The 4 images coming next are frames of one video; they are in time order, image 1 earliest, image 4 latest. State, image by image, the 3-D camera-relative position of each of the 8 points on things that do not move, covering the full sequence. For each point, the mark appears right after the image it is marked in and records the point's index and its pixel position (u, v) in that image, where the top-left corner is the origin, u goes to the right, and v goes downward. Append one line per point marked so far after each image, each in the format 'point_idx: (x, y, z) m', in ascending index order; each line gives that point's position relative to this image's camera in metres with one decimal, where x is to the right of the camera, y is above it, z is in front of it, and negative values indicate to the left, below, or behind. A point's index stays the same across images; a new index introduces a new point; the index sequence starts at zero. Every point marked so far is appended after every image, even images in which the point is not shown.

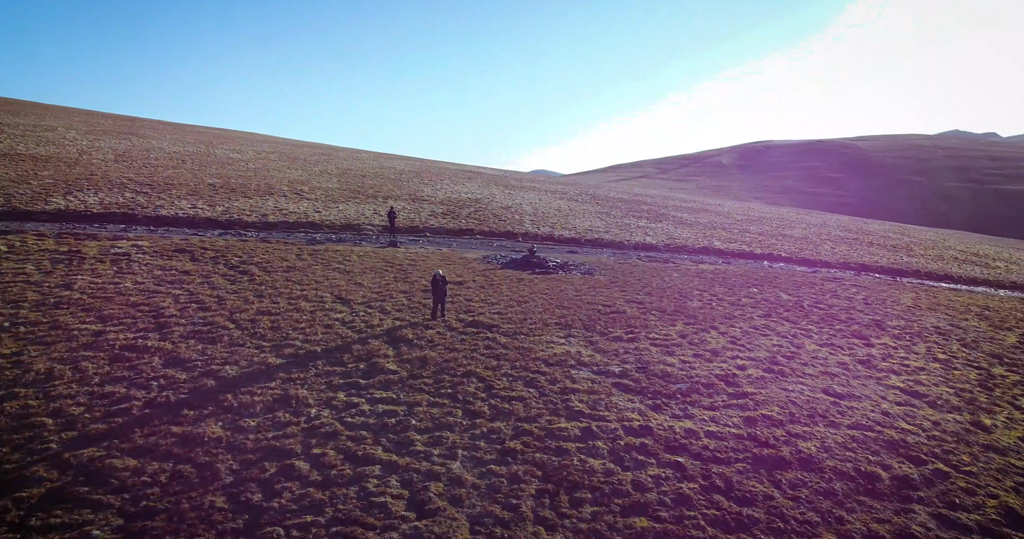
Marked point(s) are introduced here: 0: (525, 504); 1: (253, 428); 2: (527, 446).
0: (+0.2, -3.8, +8.5) m
1: (-4.8, -2.9, +9.6) m
2: (+0.3, -3.5, +10.4) m
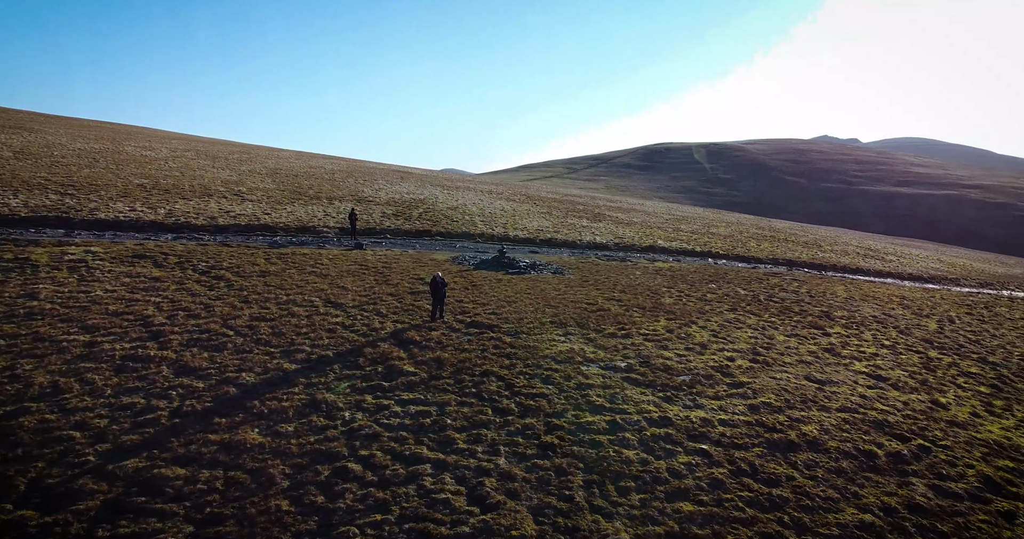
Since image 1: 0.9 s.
0: (+1.1, -3.8, +8.7) m
1: (-4.0, -2.9, +9.4) m
2: (+1.0, -3.5, +10.6) m
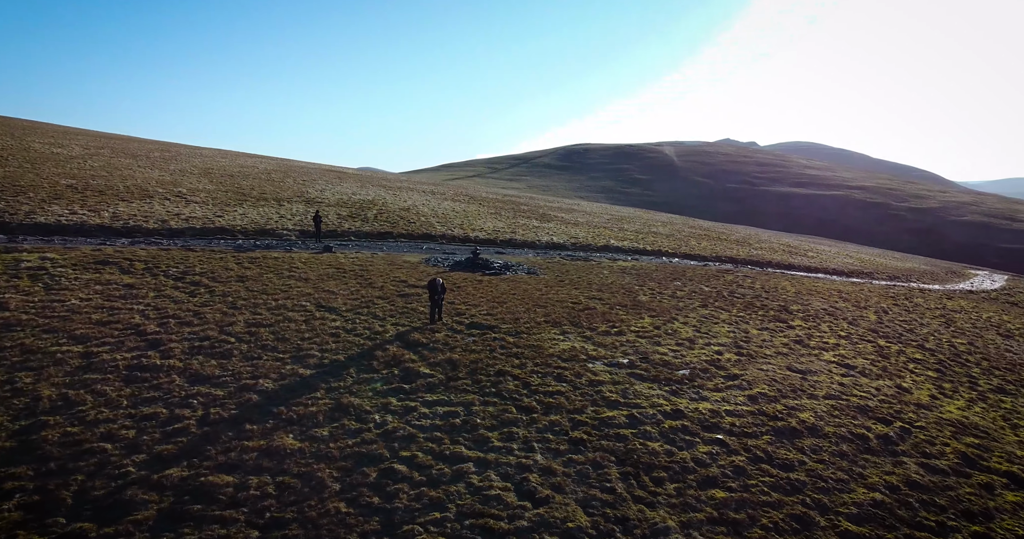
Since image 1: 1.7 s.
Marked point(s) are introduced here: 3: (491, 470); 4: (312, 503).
0: (+1.8, -3.7, +8.9) m
1: (-3.3, -3.0, +9.2) m
2: (+1.6, -3.5, +10.8) m
3: (-0.4, -3.4, +8.9) m
4: (-2.9, -3.3, +7.4) m
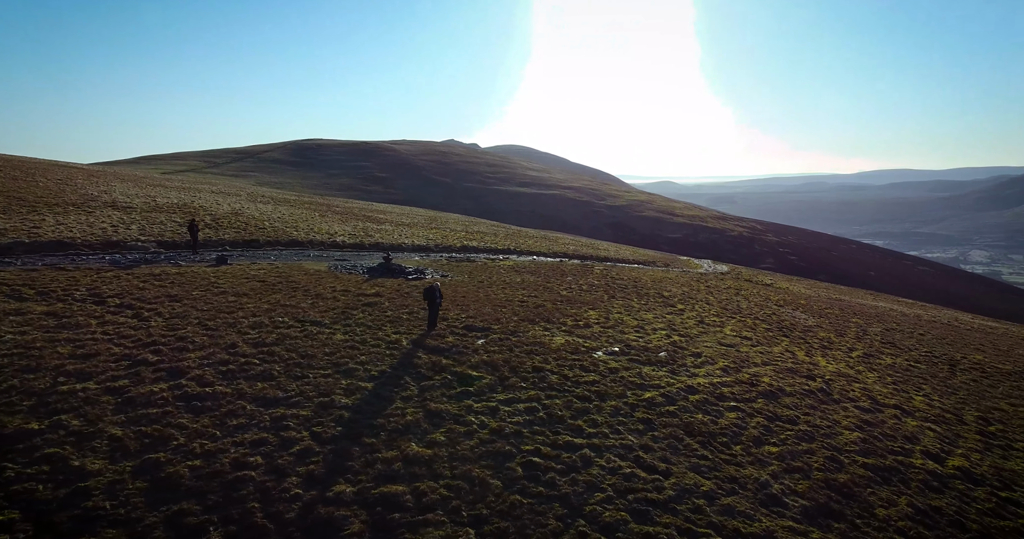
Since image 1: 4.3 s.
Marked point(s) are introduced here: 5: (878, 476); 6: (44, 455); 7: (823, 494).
0: (+3.9, -3.7, +10.5) m
1: (-1.1, -3.2, +9.5) m
2: (+3.3, -3.4, +12.3) m
3: (+1.8, -3.5, +9.9) m
4: (-0.3, -3.5, +7.9) m
5: (+7.8, -4.4, +11.2) m
6: (-7.1, -2.8, +7.9) m
7: (+5.7, -4.1, +9.5) m
